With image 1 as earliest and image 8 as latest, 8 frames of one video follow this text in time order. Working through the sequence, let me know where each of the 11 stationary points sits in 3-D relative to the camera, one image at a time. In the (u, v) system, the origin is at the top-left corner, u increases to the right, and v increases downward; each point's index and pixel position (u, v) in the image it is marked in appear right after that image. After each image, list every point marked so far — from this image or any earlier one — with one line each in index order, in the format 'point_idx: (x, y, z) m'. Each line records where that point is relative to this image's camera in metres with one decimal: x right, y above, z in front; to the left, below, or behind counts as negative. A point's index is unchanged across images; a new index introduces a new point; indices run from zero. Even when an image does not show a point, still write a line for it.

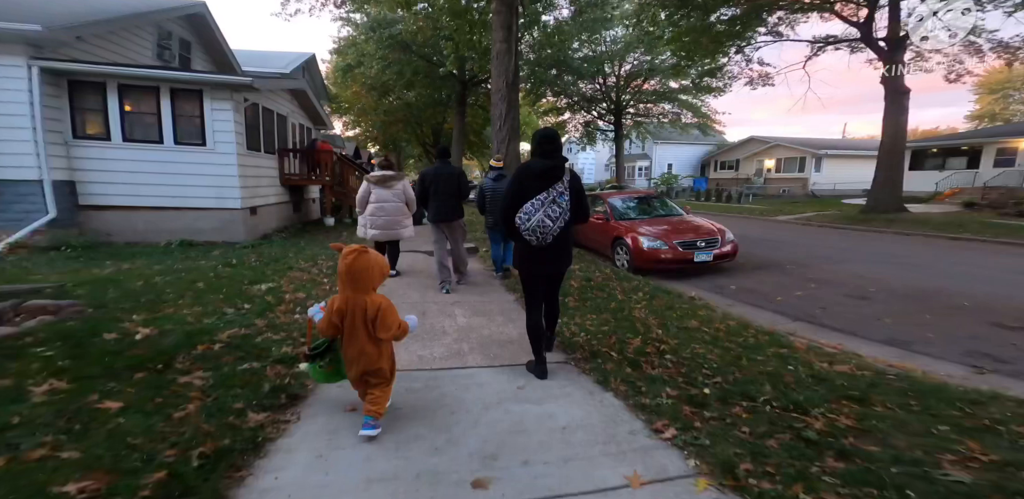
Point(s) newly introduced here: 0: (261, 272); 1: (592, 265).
0: (-3.9, -0.4, +6.7) m
1: (+1.4, -0.3, +7.5) m
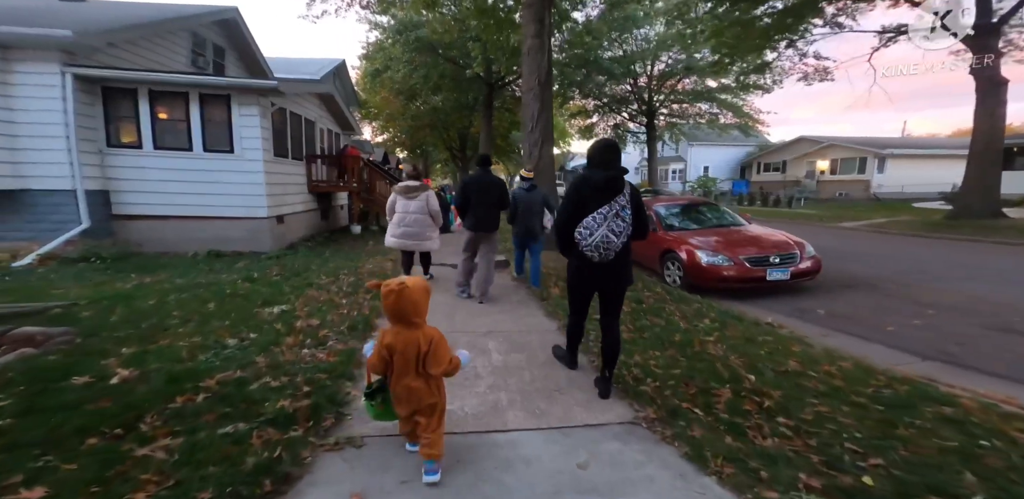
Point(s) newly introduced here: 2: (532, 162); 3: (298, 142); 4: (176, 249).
0: (-3.3, -0.6, +6.2) m
1: (+1.9, -0.5, +6.7) m
2: (+0.3, +1.8, +9.3) m
3: (-6.3, +3.2, +13.1) m
4: (-7.8, 0.0, +10.3) m
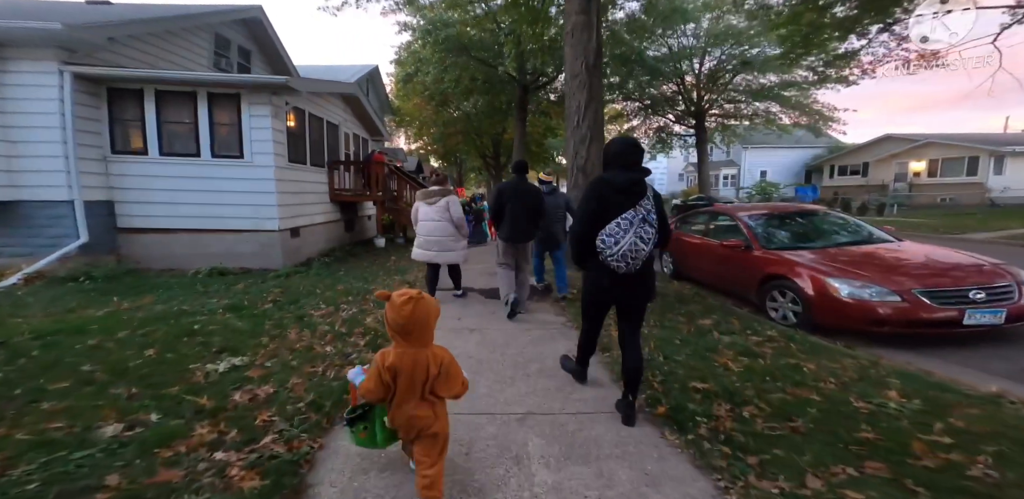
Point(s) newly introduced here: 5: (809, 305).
0: (-2.8, -0.8, +4.8) m
1: (+2.5, -0.8, +4.8) m
2: (+1.0, +1.4, +7.6) m
3: (-5.3, +2.8, +12.0) m
4: (-7.0, -0.3, +9.2) m
5: (+3.0, -0.6, +4.4) m
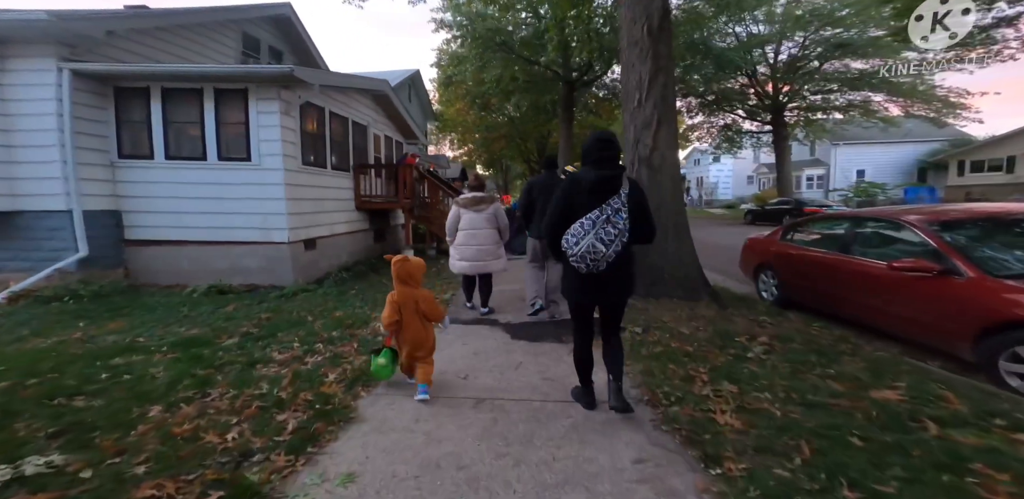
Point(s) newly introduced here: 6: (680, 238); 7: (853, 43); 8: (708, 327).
0: (-2.6, -1.0, +3.4) m
1: (+2.6, -0.9, +2.7) m
2: (+1.6, +1.2, +5.7) m
3: (-4.1, +2.5, +10.9) m
4: (-6.2, -0.6, +8.2) m
5: (+3.1, -0.7, +2.2) m
6: (+2.1, +0.1, +5.5) m
7: (+14.7, +8.9, +19.1) m
8: (+2.0, -0.8, +4.6) m
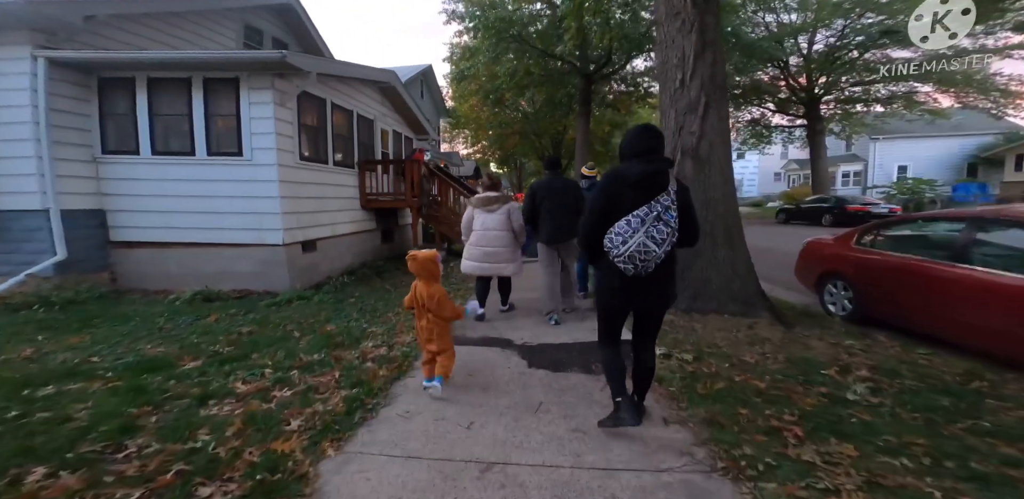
0: (-2.5, -1.0, +2.6) m
1: (+2.7, -1.0, +1.7) m
2: (+1.8, +1.1, +4.7) m
3: (-3.7, +2.4, +10.1) m
4: (-5.9, -0.6, +7.6) m
5: (+3.2, -0.8, +1.3) m
6: (+2.3, 0.0, +4.5) m
7: (+15.4, +8.9, +17.7) m
8: (+2.2, -0.9, +3.6) m
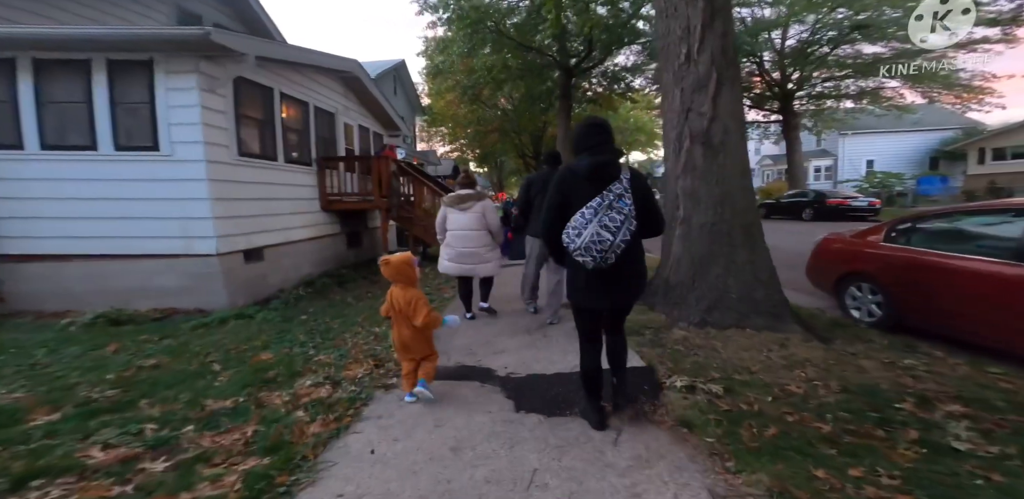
0: (-2.5, -1.1, +1.6) m
1: (+2.7, -1.0, +1.0) m
2: (+1.5, +1.1, +4.0) m
3: (-4.3, +2.2, +9.0) m
4: (-6.2, -0.8, +6.3) m
5: (+3.2, -0.7, +0.6) m
6: (+2.1, 0.0, +3.8) m
7: (+14.2, +9.1, +17.7) m
8: (+2.1, -0.9, +2.9) m
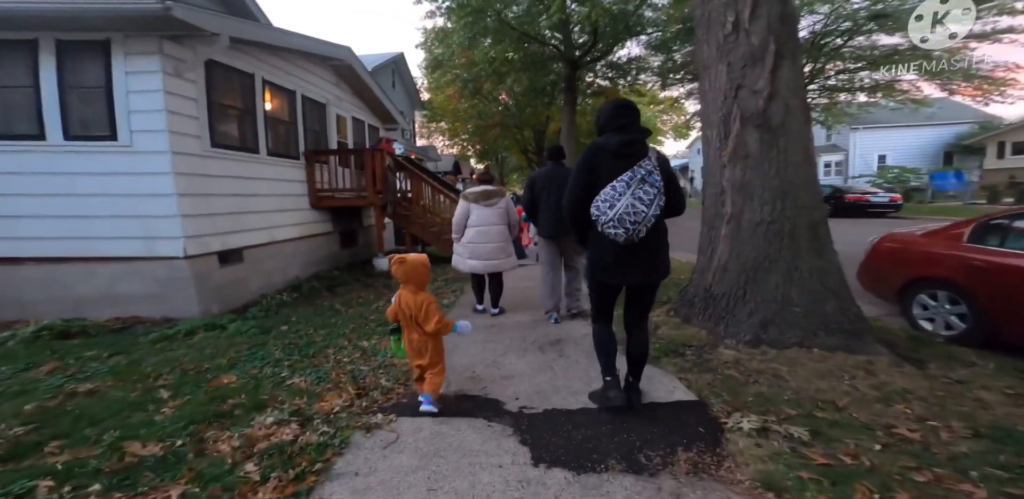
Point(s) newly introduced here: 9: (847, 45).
0: (-2.4, -1.2, +0.9) m
1: (+2.8, -1.0, +0.3) m
2: (+1.6, +1.1, +3.3) m
3: (-4.2, +2.2, +8.3) m
4: (-6.1, -0.9, +5.7) m
5: (+3.3, -0.8, -0.1) m
6: (+2.2, 0.0, +3.1) m
7: (+14.2, +9.2, +17.0) m
8: (+2.2, -0.9, +2.2) m
9: (+13.9, +8.7, +18.6) m
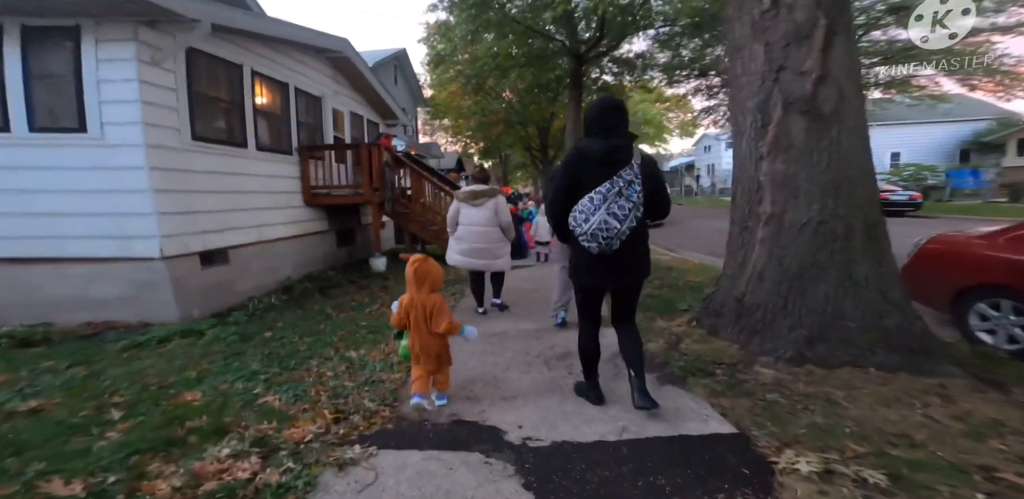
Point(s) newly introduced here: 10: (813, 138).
0: (-2.4, -1.2, +0.5) m
1: (+2.8, -1.0, -0.1) m
2: (+1.6, +1.1, +2.8) m
3: (-4.2, +2.2, +7.9) m
4: (-6.1, -0.9, +5.3) m
5: (+3.3, -0.8, -0.6) m
6: (+2.2, 0.0, +2.7) m
7: (+14.4, +9.2, +16.4) m
8: (+2.2, -0.9, +1.7) m
9: (+14.1, +8.7, +18.0) m
10: (+1.8, +0.7, +2.7) m
